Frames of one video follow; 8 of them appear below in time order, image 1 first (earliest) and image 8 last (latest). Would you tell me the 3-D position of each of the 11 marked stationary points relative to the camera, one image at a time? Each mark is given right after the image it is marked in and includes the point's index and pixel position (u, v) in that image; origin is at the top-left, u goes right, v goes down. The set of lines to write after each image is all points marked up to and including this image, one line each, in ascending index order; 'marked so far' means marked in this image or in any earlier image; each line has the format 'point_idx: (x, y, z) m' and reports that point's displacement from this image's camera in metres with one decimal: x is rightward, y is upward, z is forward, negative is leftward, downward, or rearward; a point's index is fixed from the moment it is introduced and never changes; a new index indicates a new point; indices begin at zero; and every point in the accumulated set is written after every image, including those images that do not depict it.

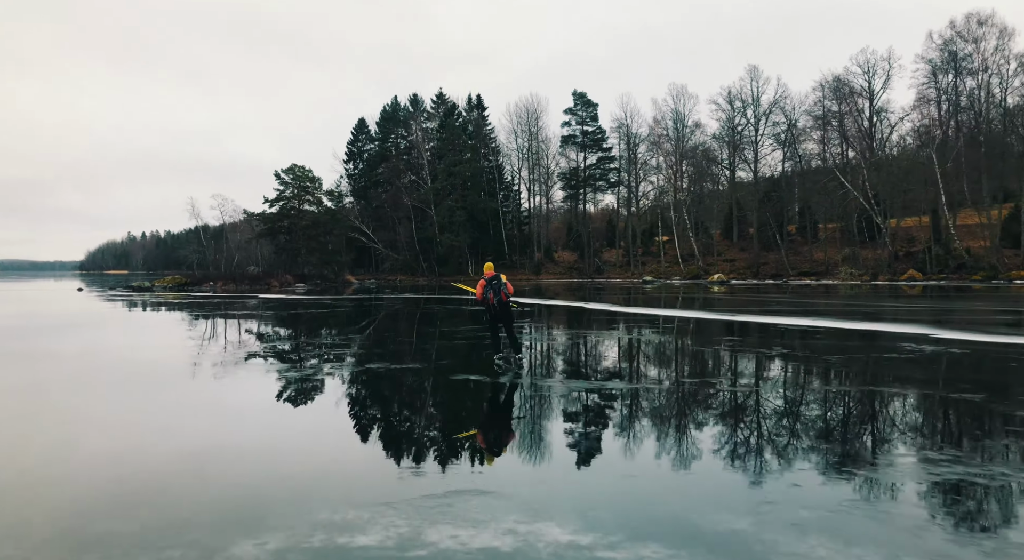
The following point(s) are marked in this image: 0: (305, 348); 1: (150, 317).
0: (-4.2, -1.3, +14.4) m
1: (-9.4, -0.9, +18.9) m
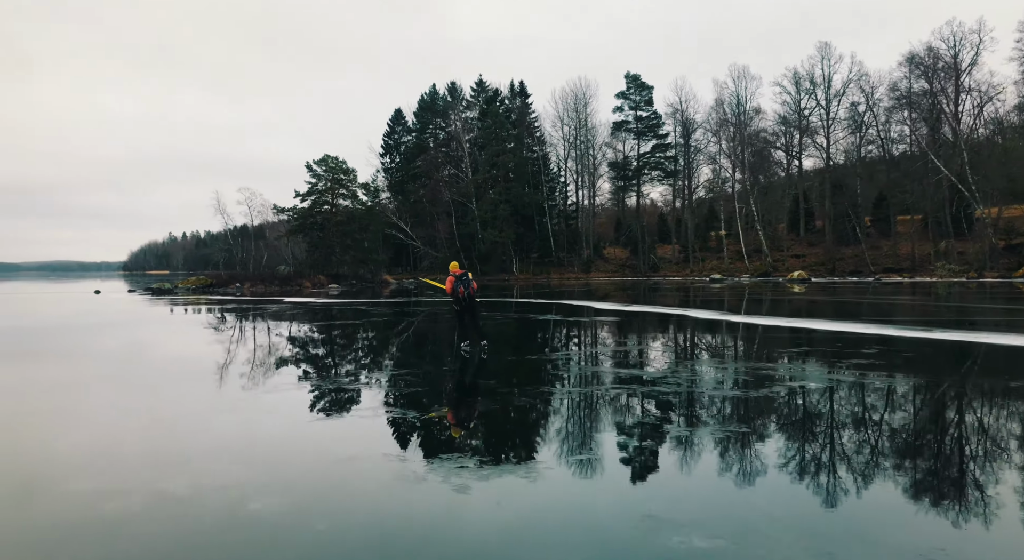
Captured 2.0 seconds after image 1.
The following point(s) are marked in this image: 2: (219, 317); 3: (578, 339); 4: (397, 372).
0: (-3.2, -1.3, +13.1) m
1: (-8.2, -0.9, +17.9) m
2: (-6.9, -0.9, +17.1) m
3: (+1.2, -1.2, +15.5) m
4: (-2.0, -1.4, +12.0) m
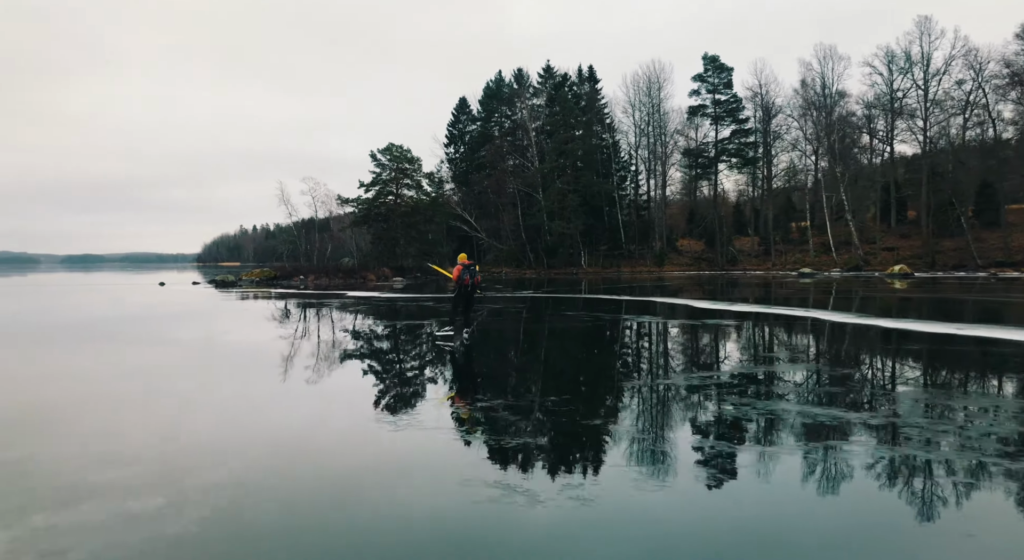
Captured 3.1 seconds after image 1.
0: (-2.0, -1.2, +12.7) m
1: (-6.6, -0.7, +17.9) m
2: (-5.4, -0.7, +17.0) m
3: (+2.7, -1.1, +14.6) m
4: (-0.9, -1.3, +11.4) m
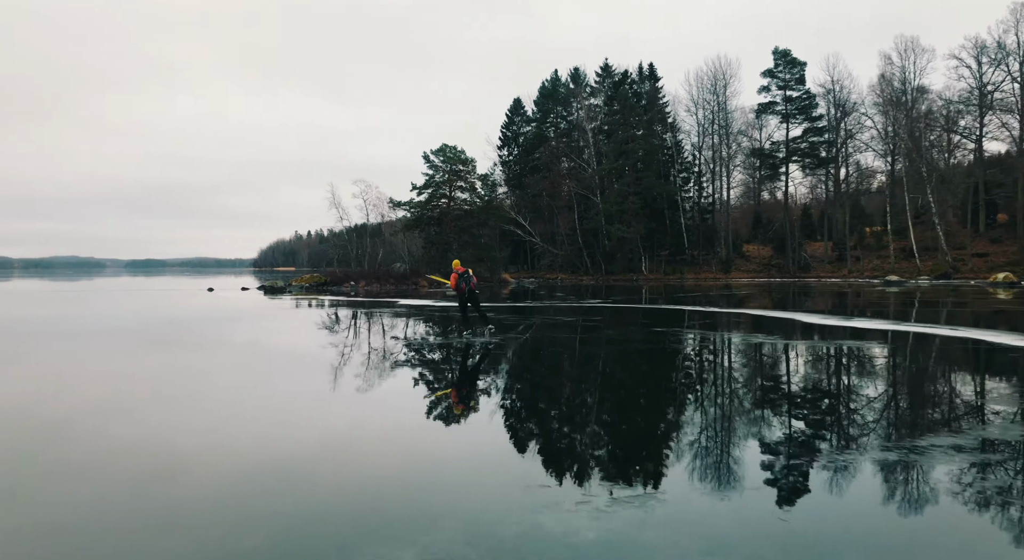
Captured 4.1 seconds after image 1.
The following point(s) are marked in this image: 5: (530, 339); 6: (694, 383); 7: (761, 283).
0: (-1.0, -1.3, +12.1) m
1: (-5.2, -0.9, +17.6) m
2: (-4.1, -0.9, +16.6) m
3: (+3.8, -1.2, +13.7) m
4: (0.0, -1.4, +10.7) m
5: (+0.3, -1.1, +14.0) m
6: (+2.6, -1.5, +10.6) m
7: (+6.9, -0.1, +19.8) m
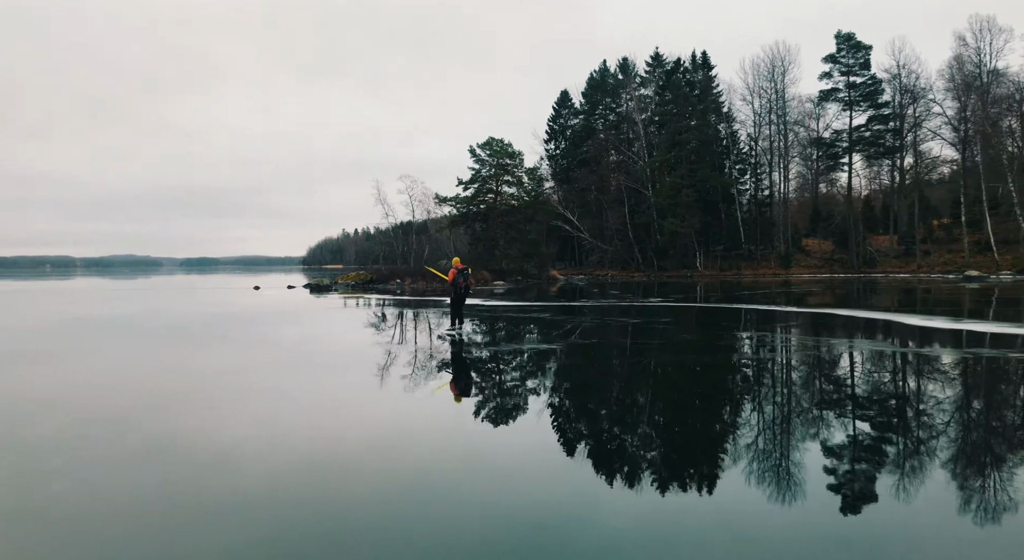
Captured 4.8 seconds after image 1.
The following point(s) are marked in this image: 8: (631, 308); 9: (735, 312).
0: (-0.2, -1.3, +11.7) m
1: (-4.0, -0.8, +17.5) m
2: (-3.0, -0.8, +16.4) m
3: (+4.7, -1.2, +13.1) m
4: (+0.8, -1.4, +10.3) m
5: (+1.3, -1.1, +13.6) m
6: (+3.3, -1.4, +10.0) m
7: (+8.1, 0.0, +19.0) m
8: (+2.7, -0.6, +16.6) m
9: (+4.9, -0.7, +15.9) m
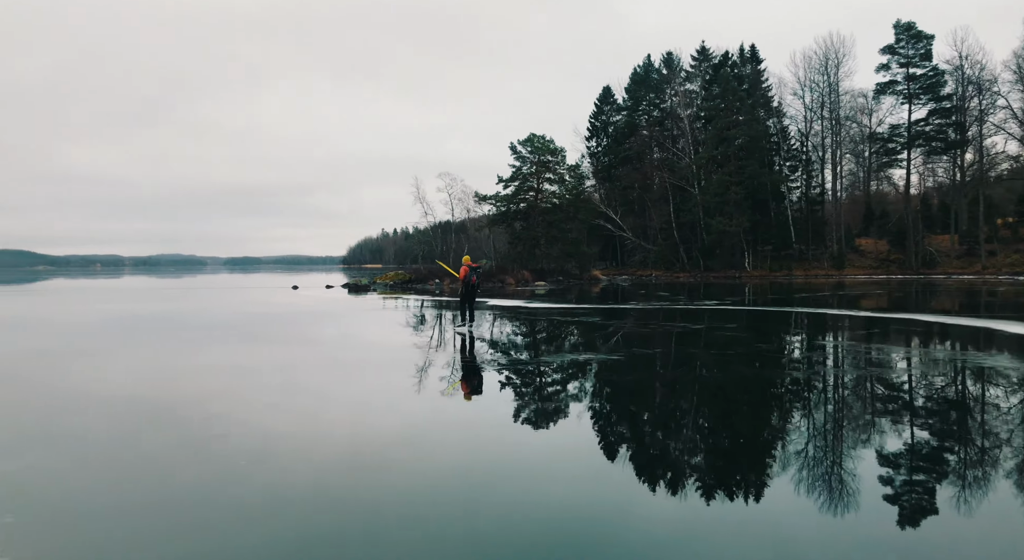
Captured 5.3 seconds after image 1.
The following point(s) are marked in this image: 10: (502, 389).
0: (+0.5, -1.3, +11.4) m
1: (-3.1, -0.8, +17.3) m
2: (-2.0, -0.8, +16.2) m
3: (+5.4, -1.2, +12.5) m
4: (+1.3, -1.4, +9.9) m
5: (+2.0, -1.1, +13.1) m
6: (+3.9, -1.5, +9.5) m
7: (+9.2, 0.0, +18.2) m
8: (+3.6, -0.6, +16.1) m
9: (+5.8, -0.7, +15.3) m
10: (-0.1, -1.4, +9.1) m
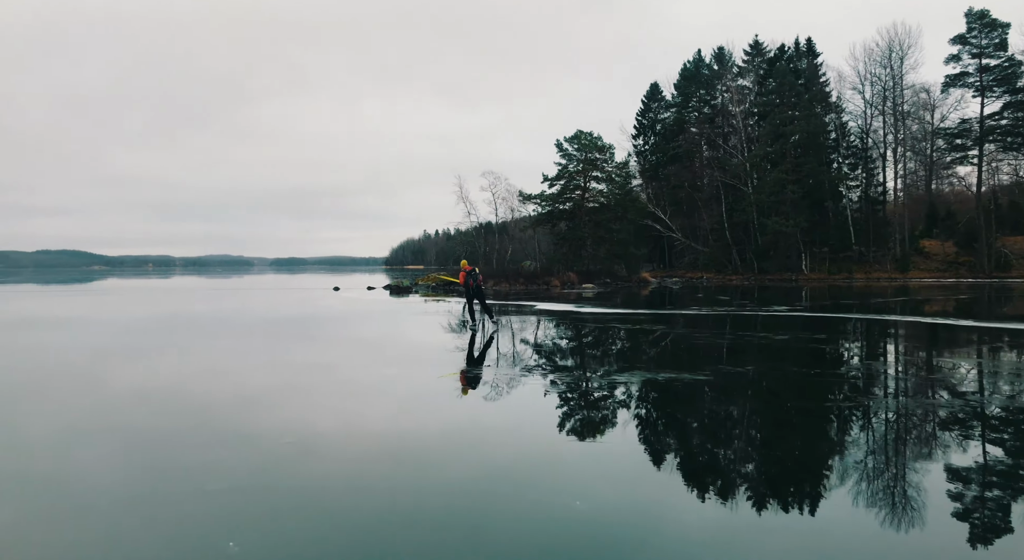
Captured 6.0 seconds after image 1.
0: (+1.2, -1.3, +10.9) m
1: (-2.0, -0.8, +17.1) m
2: (-1.1, -0.8, +15.9) m
3: (+6.2, -1.3, +11.7) m
4: (+1.9, -1.4, +9.4) m
5: (+2.8, -1.1, +12.6) m
6: (+4.5, -1.5, +8.9) m
7: (+10.3, -0.1, +17.2) m
8: (+4.6, -0.7, +15.4) m
9: (+6.7, -0.8, +14.6) m
10: (+0.4, -1.4, +8.7) m
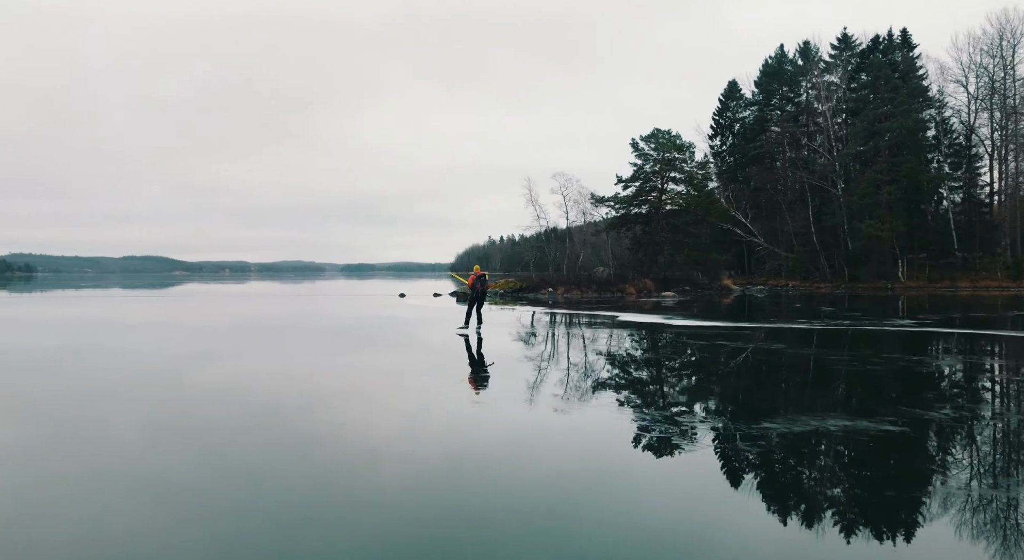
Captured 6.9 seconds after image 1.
0: (+2.2, -1.4, +10.2) m
1: (-0.4, -1.0, +16.6) m
2: (+0.4, -1.0, +15.4) m
3: (+7.2, -1.4, +10.6) m
4: (+2.8, -1.5, +8.7) m
5: (+4.0, -1.3, +11.7) m
6: (+5.3, -1.6, +7.8) m
7: (+11.8, -0.3, +15.7) m
8: (+6.0, -0.9, +14.4) m
9: (+8.1, -1.0, +13.3) m
10: (+1.3, -1.5, +8.1) m
